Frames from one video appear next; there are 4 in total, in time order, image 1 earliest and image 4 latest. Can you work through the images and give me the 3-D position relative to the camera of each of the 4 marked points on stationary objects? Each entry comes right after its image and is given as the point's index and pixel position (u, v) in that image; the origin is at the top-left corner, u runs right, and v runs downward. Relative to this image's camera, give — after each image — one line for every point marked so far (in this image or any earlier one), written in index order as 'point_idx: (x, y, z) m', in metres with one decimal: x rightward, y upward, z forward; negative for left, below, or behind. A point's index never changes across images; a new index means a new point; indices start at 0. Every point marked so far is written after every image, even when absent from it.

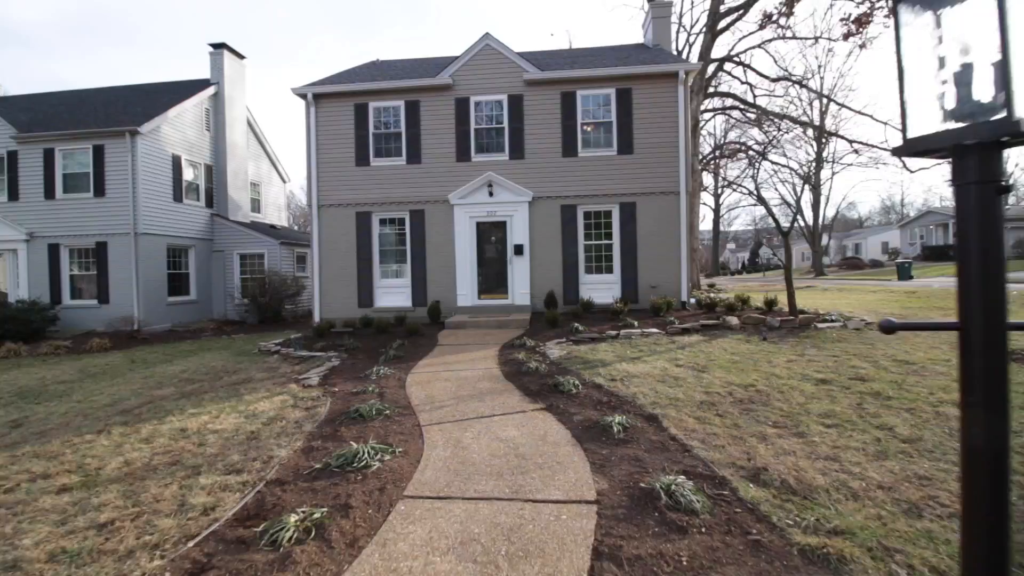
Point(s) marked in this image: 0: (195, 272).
0: (-11.2, +0.6, +17.8) m
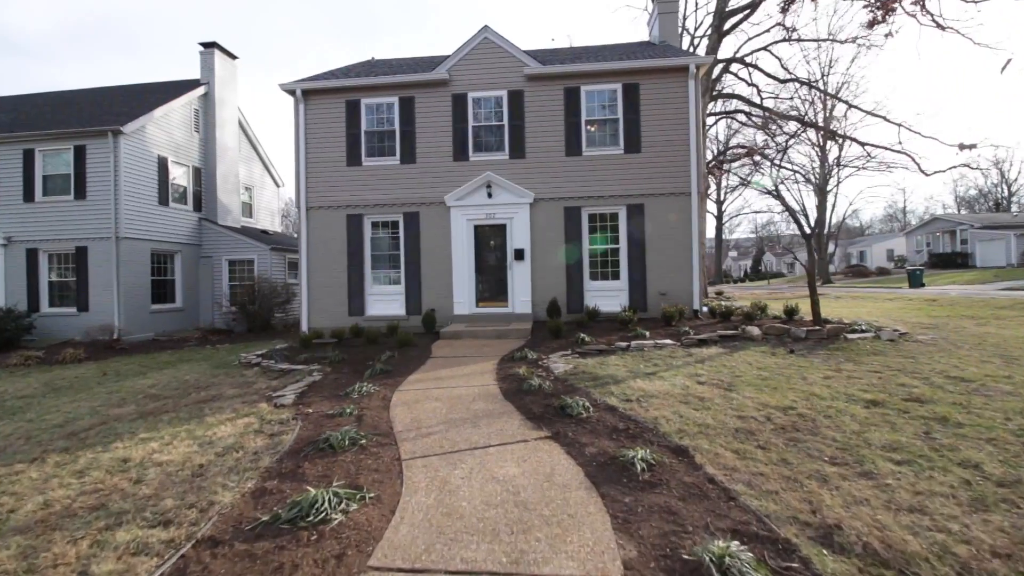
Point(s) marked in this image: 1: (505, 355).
0: (-11.1, +0.3, +17.0) m
1: (-0.1, -1.1, +8.1) m
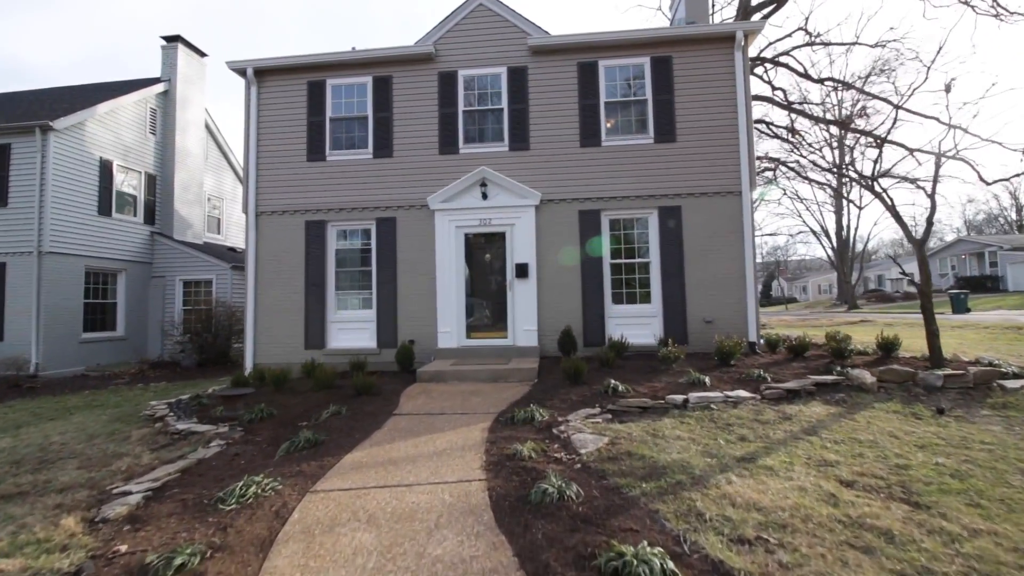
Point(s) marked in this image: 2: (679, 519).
0: (-11.1, -0.4, +14.5) m
1: (-0.1, -1.4, +5.5) m
2: (+0.9, -1.3, +2.8) m
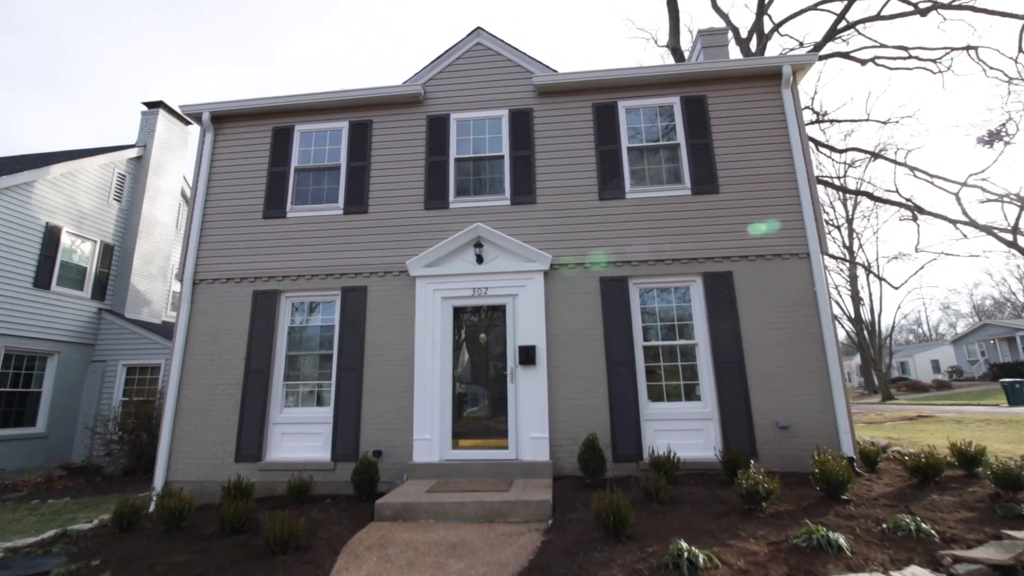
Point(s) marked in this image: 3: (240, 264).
0: (-11.1, -2.5, +12.1) m
1: (-0.1, -2.0, +3.1) m
2: (+1.0, -1.5, +0.5) m
3: (-4.2, +0.4, +7.8) m
